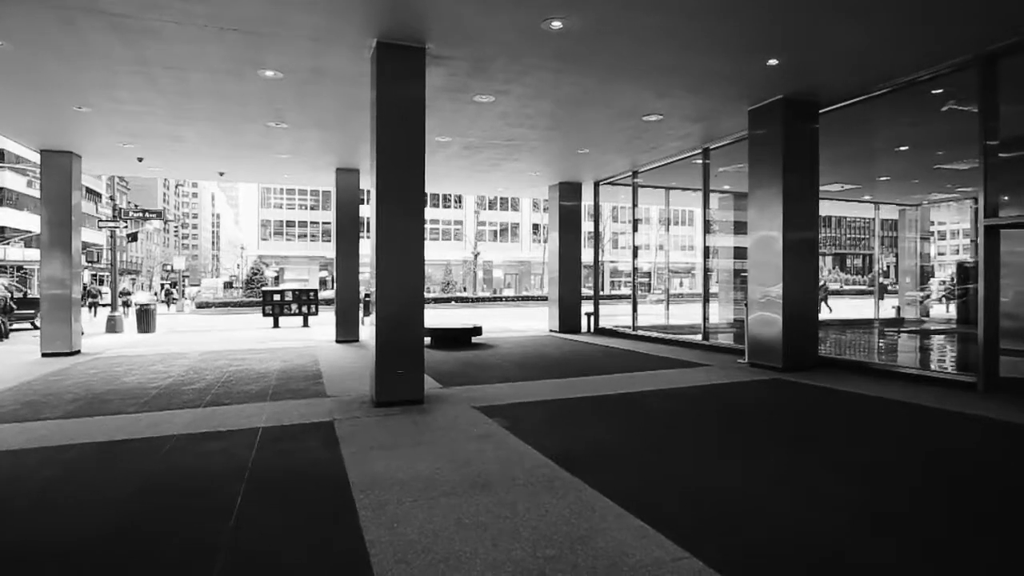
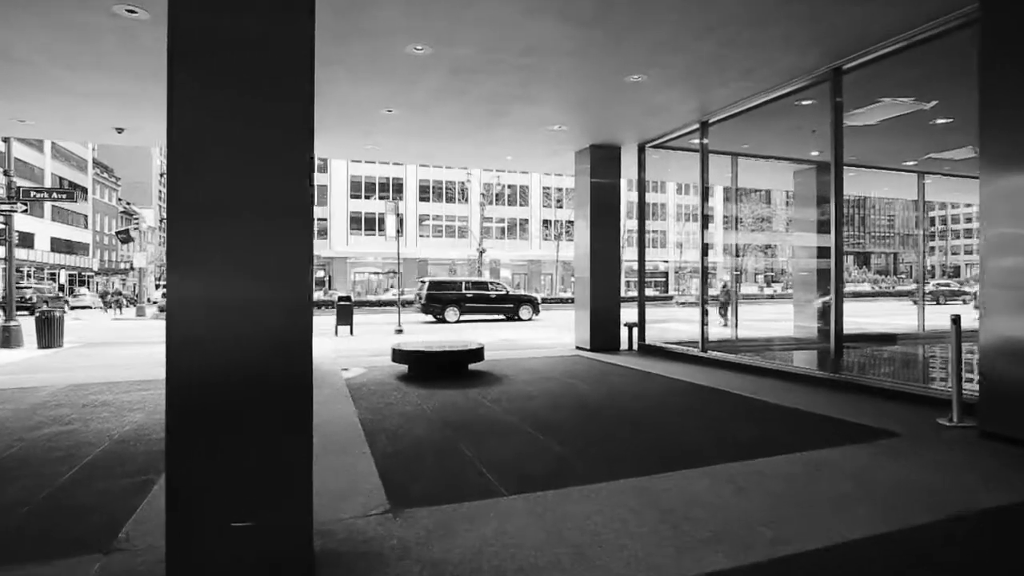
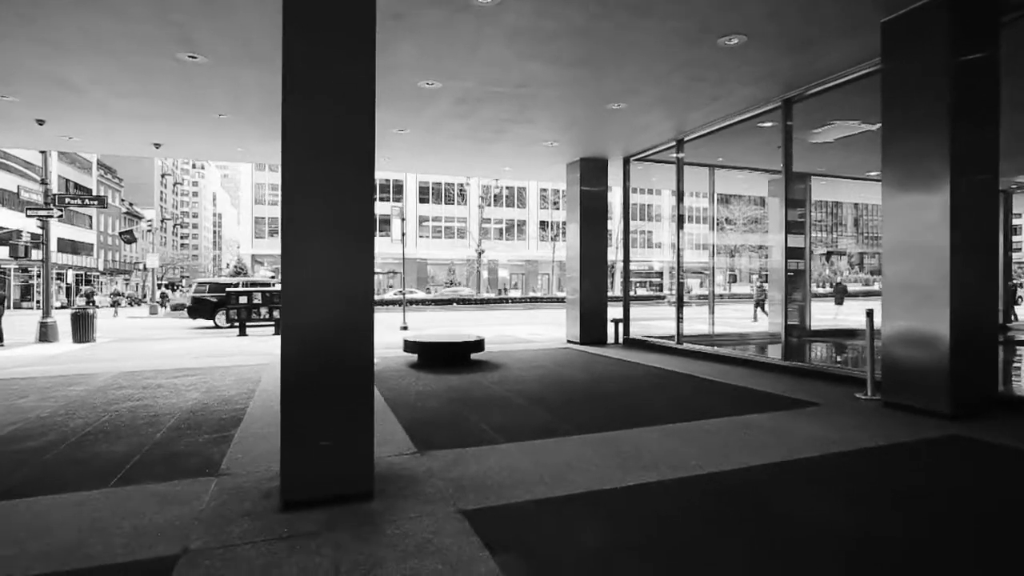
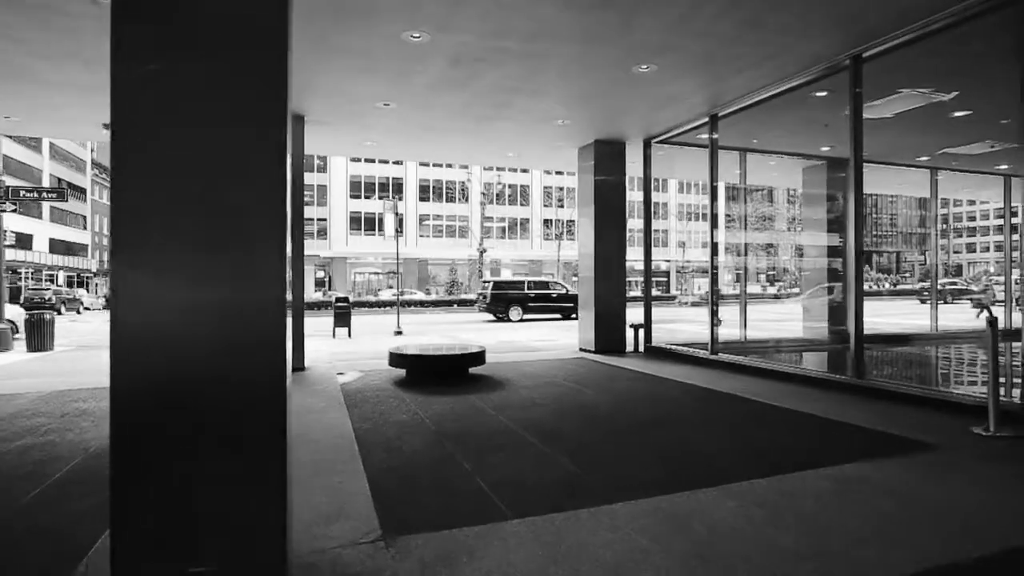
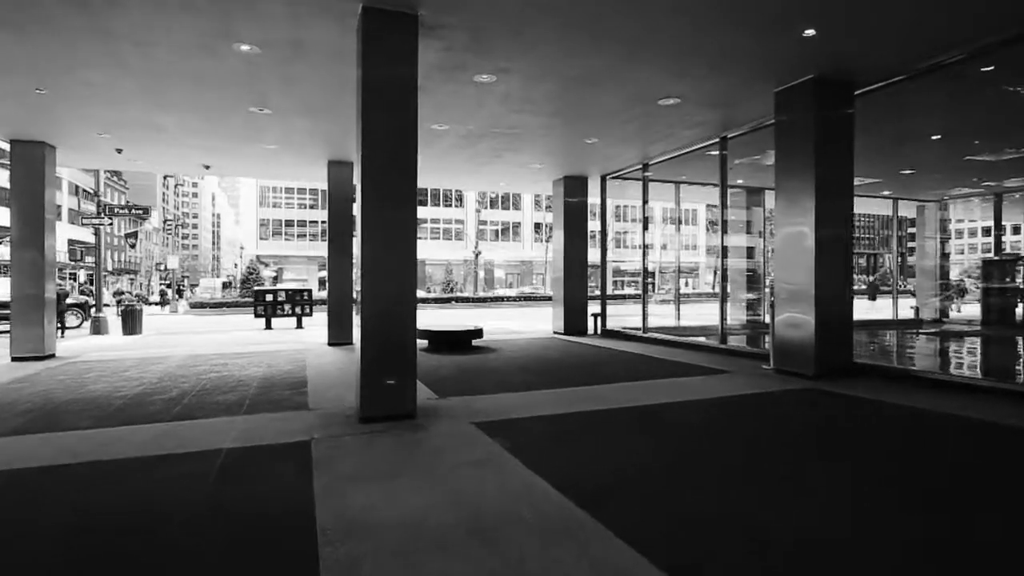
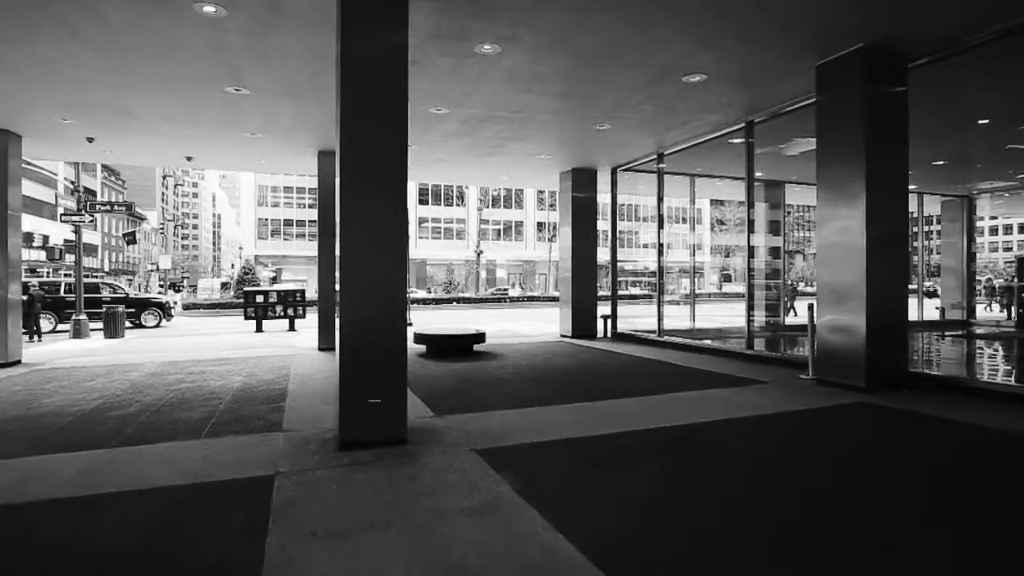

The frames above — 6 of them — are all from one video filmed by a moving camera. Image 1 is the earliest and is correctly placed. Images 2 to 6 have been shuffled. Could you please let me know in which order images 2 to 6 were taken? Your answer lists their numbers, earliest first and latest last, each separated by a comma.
5, 6, 3, 2, 4
